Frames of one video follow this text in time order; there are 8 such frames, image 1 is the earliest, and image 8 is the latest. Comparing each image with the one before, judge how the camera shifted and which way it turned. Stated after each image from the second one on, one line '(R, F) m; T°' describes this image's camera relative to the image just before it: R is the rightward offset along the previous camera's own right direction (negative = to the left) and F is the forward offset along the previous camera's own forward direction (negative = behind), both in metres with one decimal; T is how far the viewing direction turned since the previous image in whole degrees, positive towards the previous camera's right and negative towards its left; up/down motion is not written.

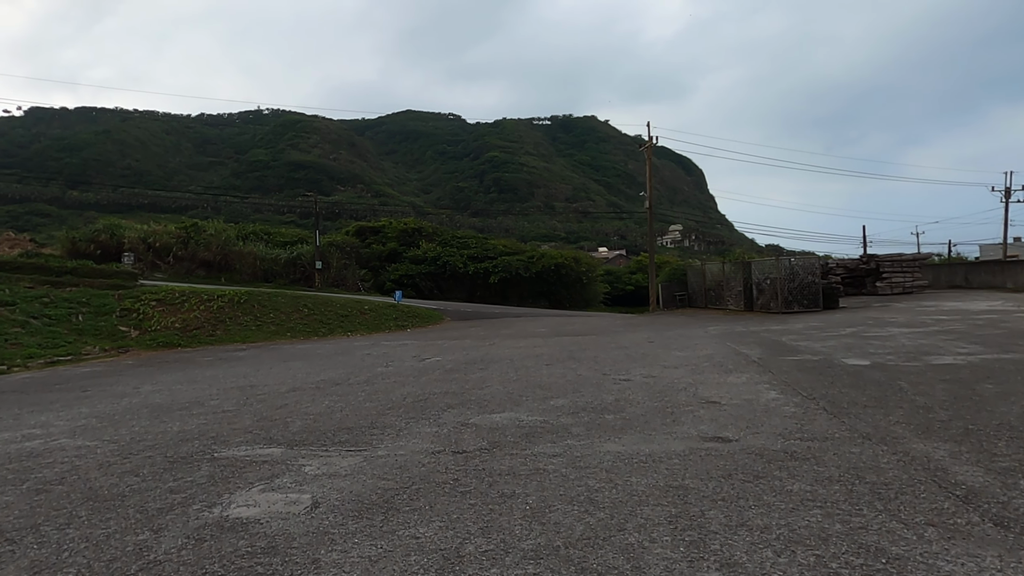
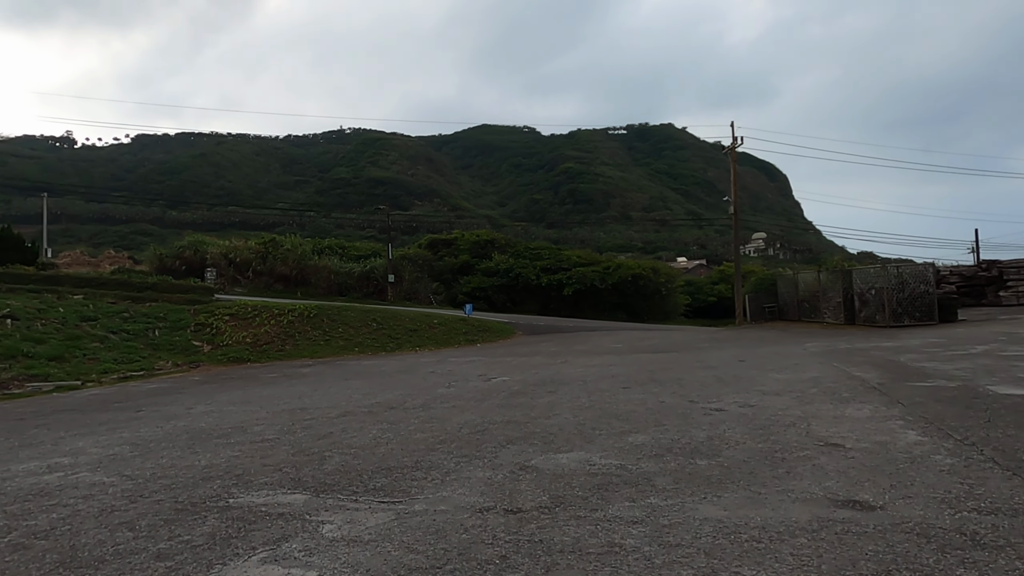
(+0.1, +1.0) m; -7°
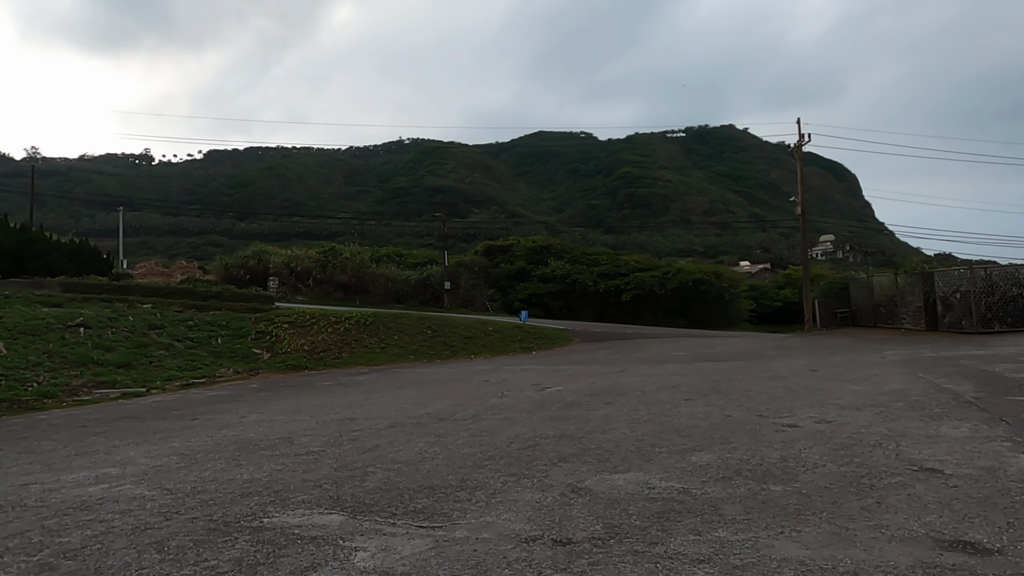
(+0.1, +0.4) m; -5°
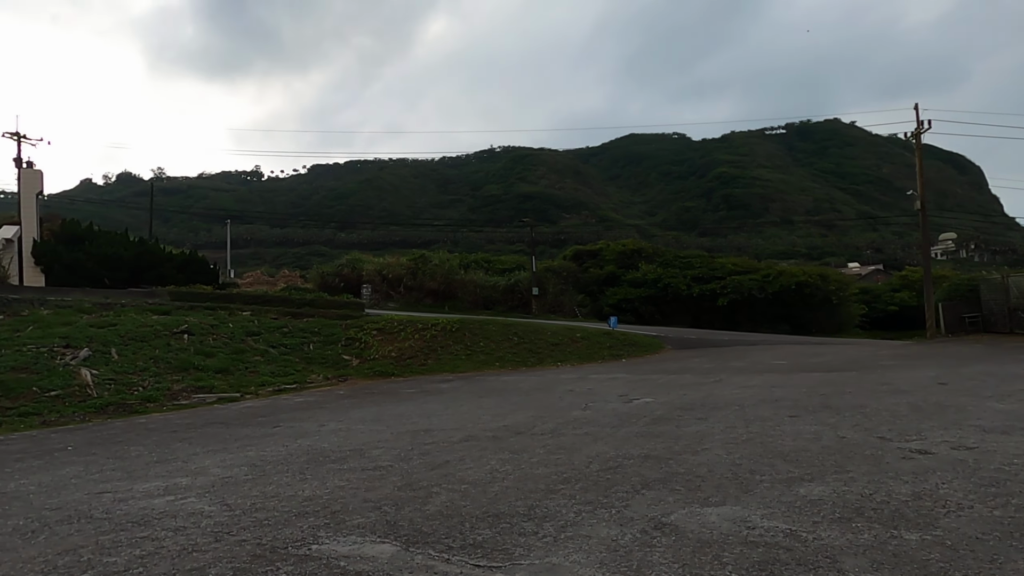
(+0.1, +0.5) m; -8°
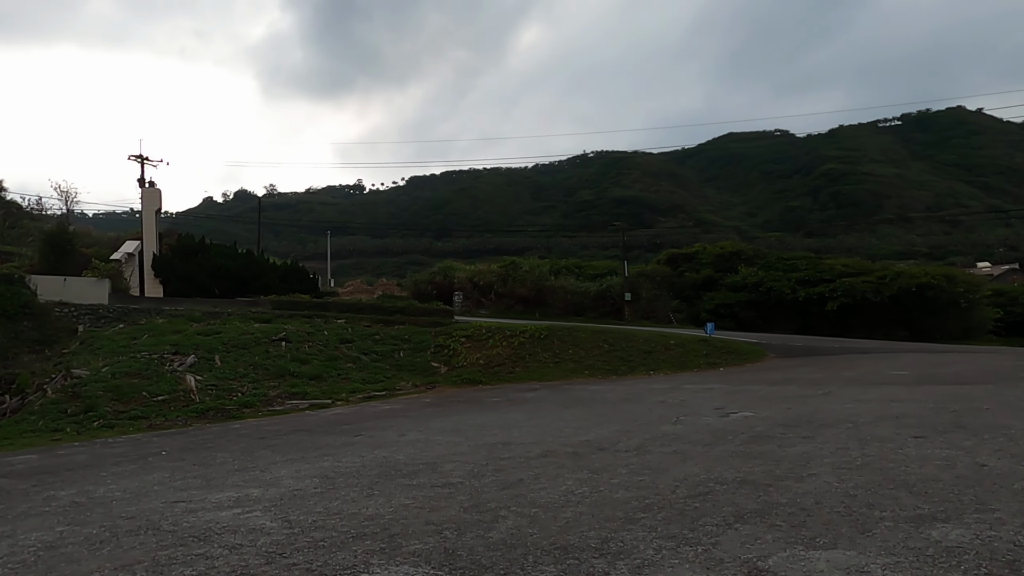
(+0.2, +0.4) m; -8°
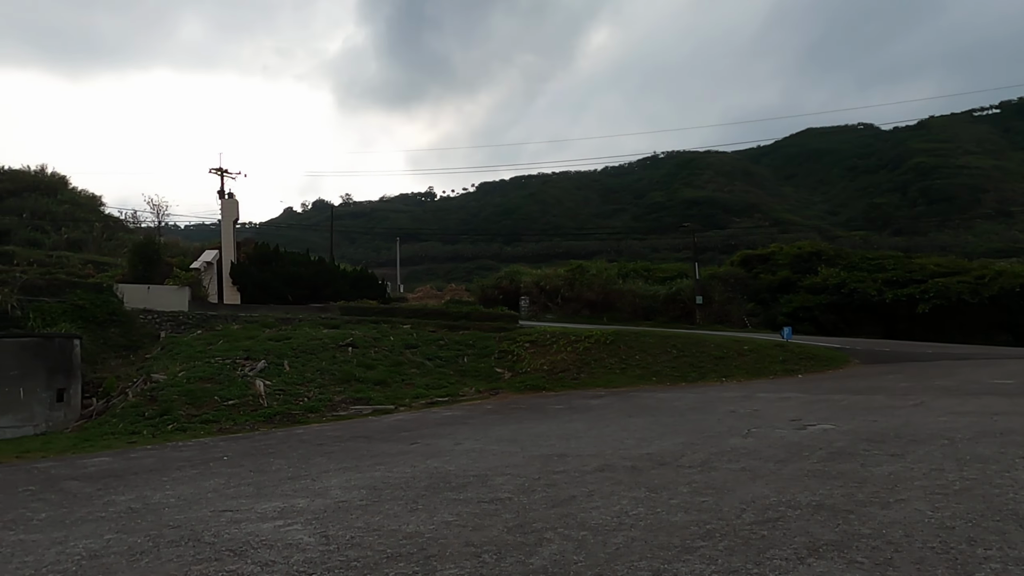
(+0.2, +0.3) m; -6°
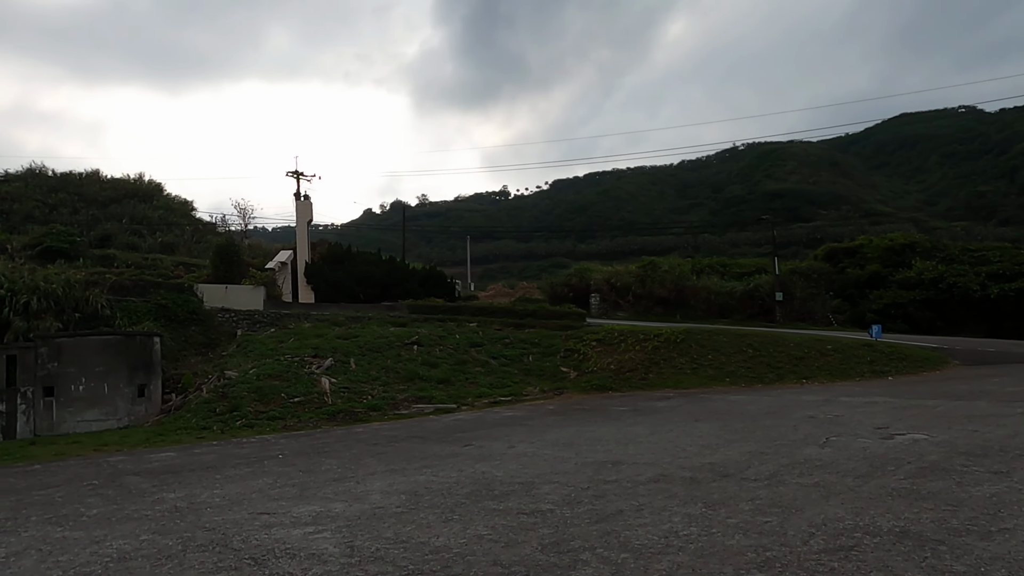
(+0.3, +0.4) m; -6°
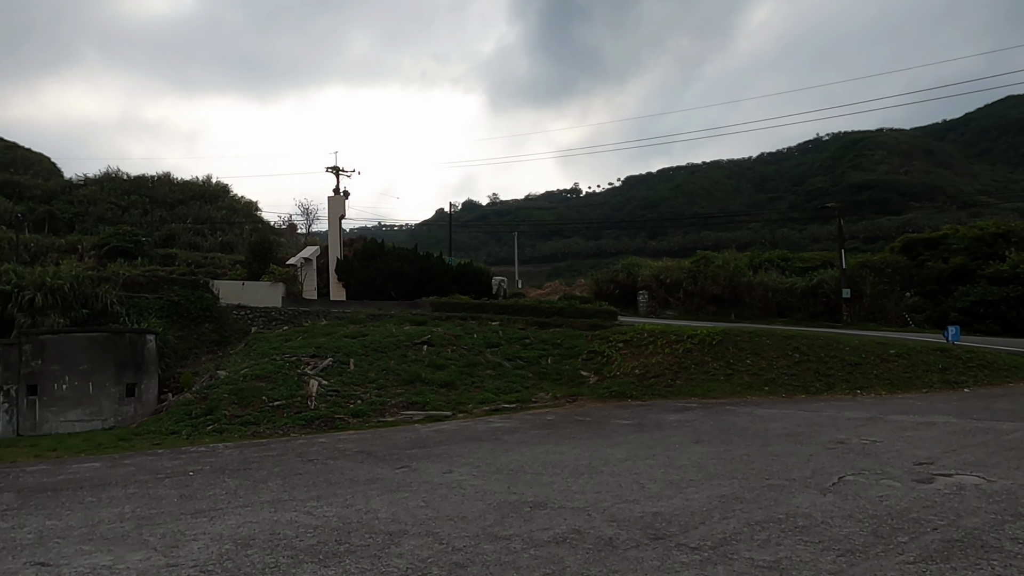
(+1.5, +1.6) m; -6°
